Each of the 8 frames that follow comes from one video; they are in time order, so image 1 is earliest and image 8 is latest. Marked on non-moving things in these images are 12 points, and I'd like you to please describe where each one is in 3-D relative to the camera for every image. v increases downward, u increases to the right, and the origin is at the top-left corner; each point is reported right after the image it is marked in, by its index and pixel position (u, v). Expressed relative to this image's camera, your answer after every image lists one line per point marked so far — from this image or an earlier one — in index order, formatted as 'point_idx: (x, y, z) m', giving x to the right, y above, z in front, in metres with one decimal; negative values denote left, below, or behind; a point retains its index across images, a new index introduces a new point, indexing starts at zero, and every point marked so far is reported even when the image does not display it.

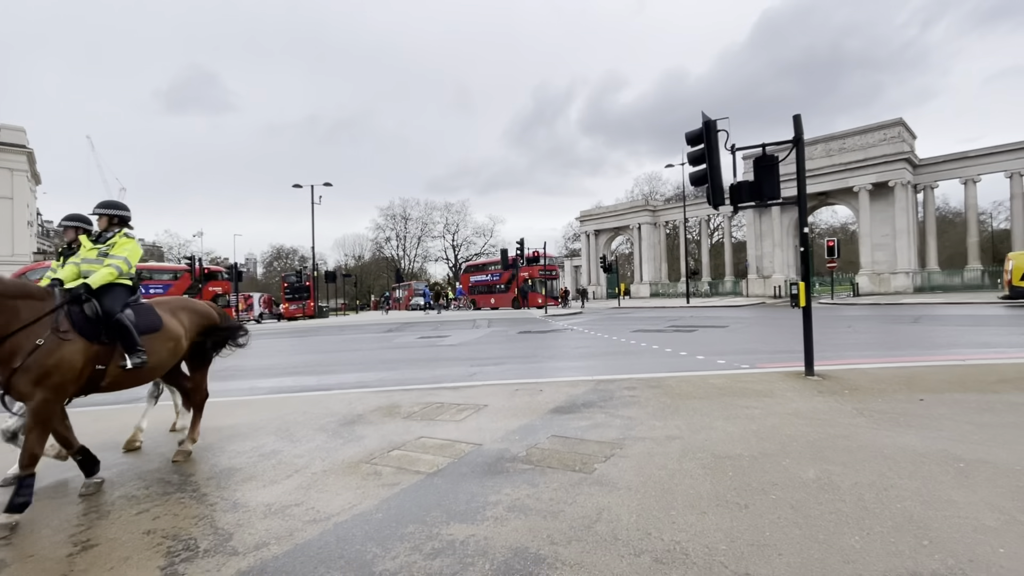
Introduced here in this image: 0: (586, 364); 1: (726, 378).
0: (+1.6, -1.6, +9.9) m
1: (+3.4, -1.4, +7.5) m
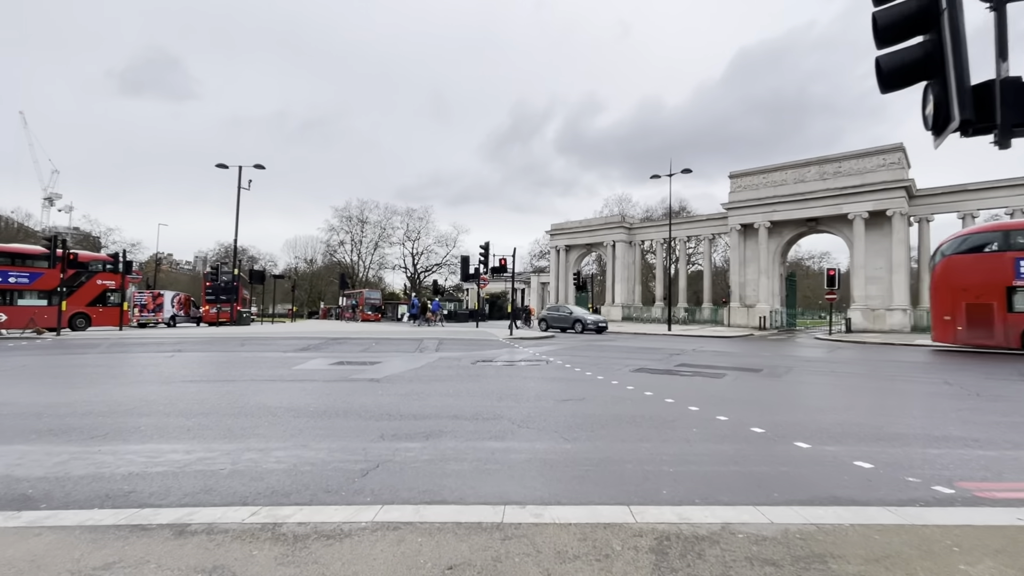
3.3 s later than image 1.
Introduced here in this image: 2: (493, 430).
0: (+0.9, -1.8, +5.2) m
1: (+2.9, -1.6, +3.0) m
2: (-0.2, -1.8, +6.1) m
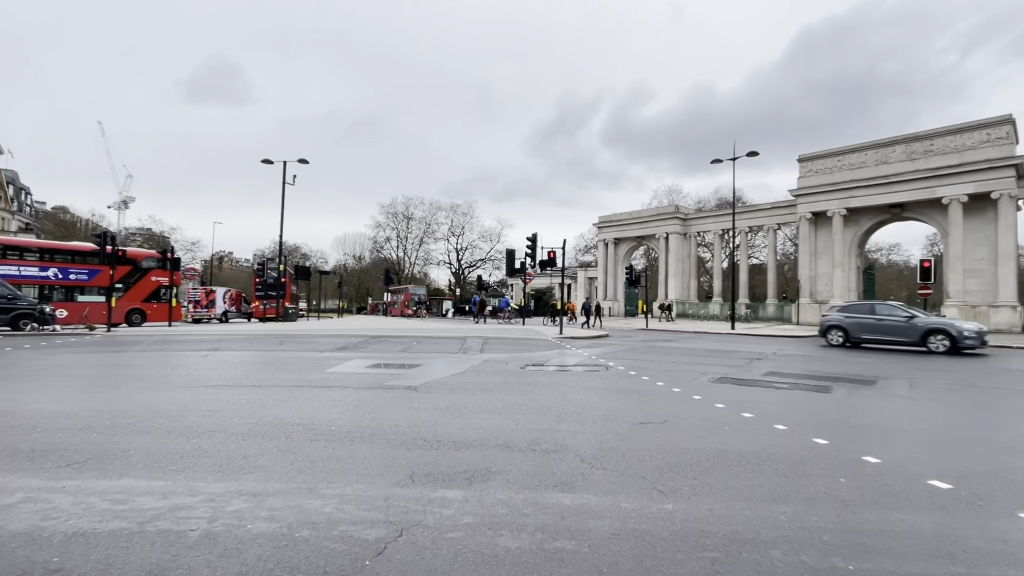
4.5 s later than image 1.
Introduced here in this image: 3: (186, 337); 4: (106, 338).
0: (+1.5, -1.7, +3.5) m
1: (+3.3, -1.6, +1.2) m
2: (+0.5, -1.8, +4.6) m
3: (-13.4, -2.0, +19.7) m
4: (-15.8, -1.9, +18.6) m
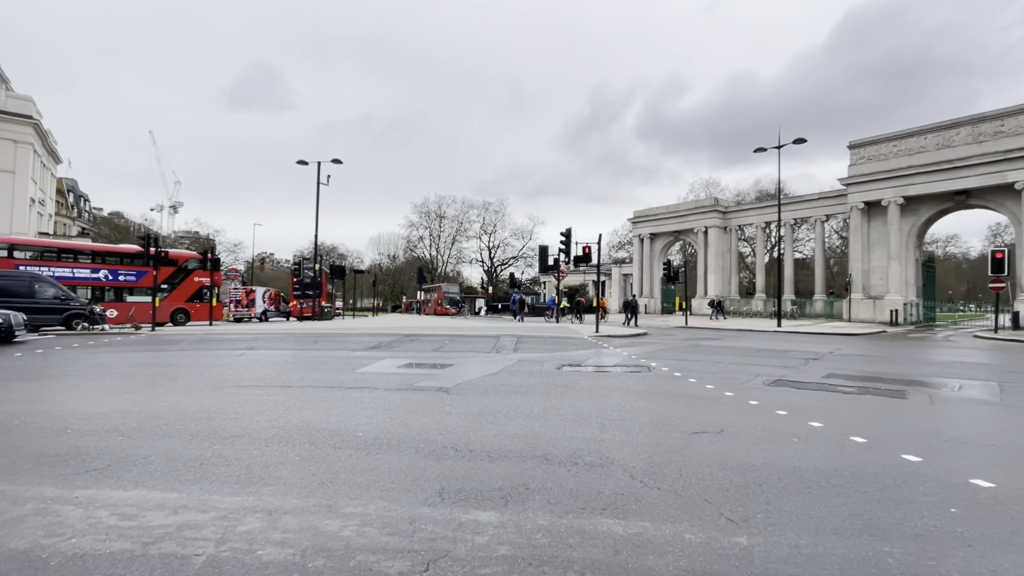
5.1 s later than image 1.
0: (+1.8, -1.7, +2.9) m
1: (+3.4, -1.5, +0.4) m
2: (+0.8, -1.7, +4.0) m
3: (-12.0, -2.0, +20.0) m
4: (-14.4, -2.0, +19.1) m
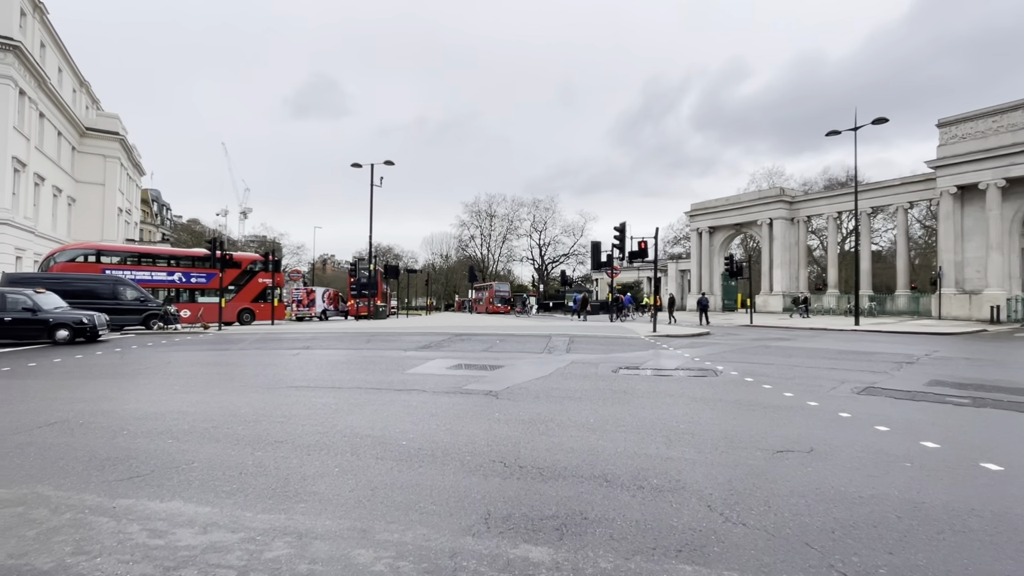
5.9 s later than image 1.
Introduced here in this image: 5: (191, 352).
0: (+2.1, -1.7, +2.1) m
1: (+3.4, -1.5, -0.5) m
2: (+1.2, -1.7, +3.4) m
3: (-9.8, -2.0, +20.6) m
4: (-12.3, -2.0, +20.0) m
5: (-10.4, -2.1, +15.5) m
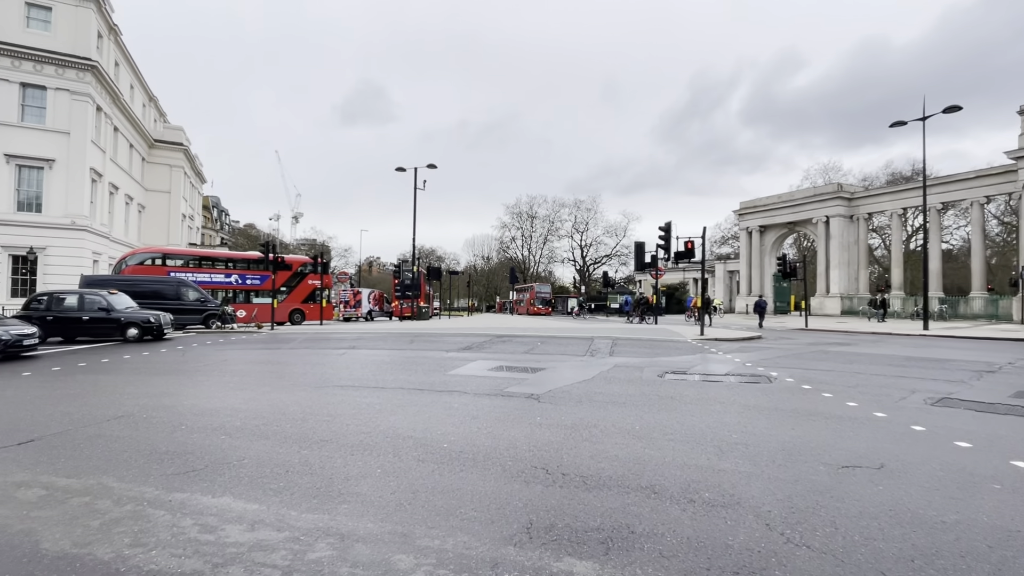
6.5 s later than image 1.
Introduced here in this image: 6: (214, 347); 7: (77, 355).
0: (+2.2, -1.7, +1.8) m
1: (+3.4, -1.5, -0.9) m
2: (+1.5, -1.7, +3.2) m
3: (-8.0, -2.1, +21.3) m
4: (-10.6, -2.1, +20.9) m
5: (-9.0, -2.1, +16.2) m
6: (-10.5, -2.1, +16.9) m
7: (-13.1, -2.0, +14.4) m
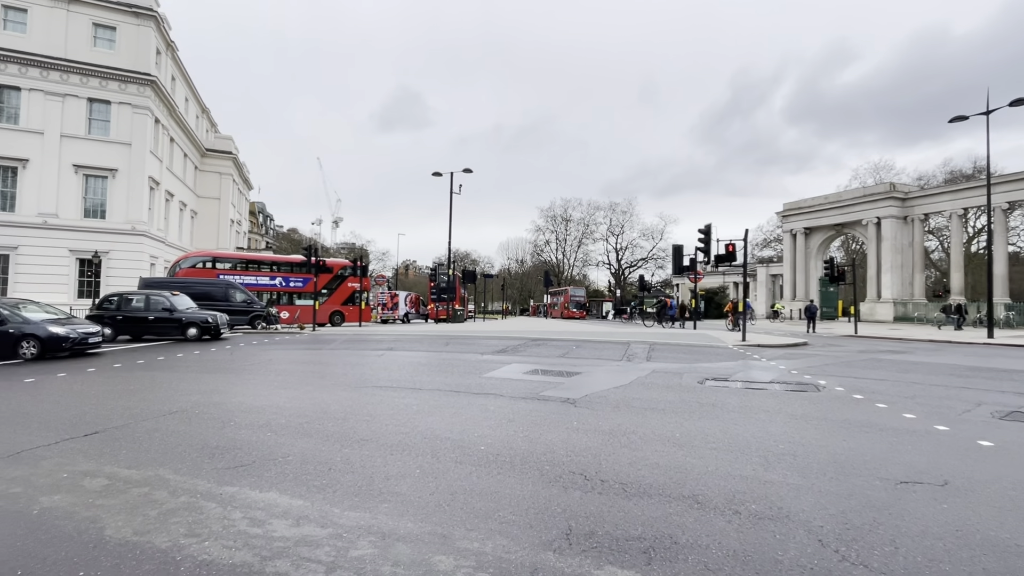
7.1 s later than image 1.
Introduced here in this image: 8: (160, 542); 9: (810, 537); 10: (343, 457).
0: (+2.4, -1.7, +1.6) m
1: (+3.3, -1.5, -1.1) m
2: (+1.7, -1.7, +3.0) m
3: (-6.4, -2.2, +21.8) m
4: (-9.0, -2.2, +21.6) m
5: (-7.8, -2.2, +16.7) m
6: (-9.3, -2.1, +17.6) m
7: (-12.0, -2.0, +15.2) m
8: (-2.6, -1.8, +3.5) m
9: (+2.1, -1.7, +3.4) m
10: (-1.9, -1.9, +5.3) m
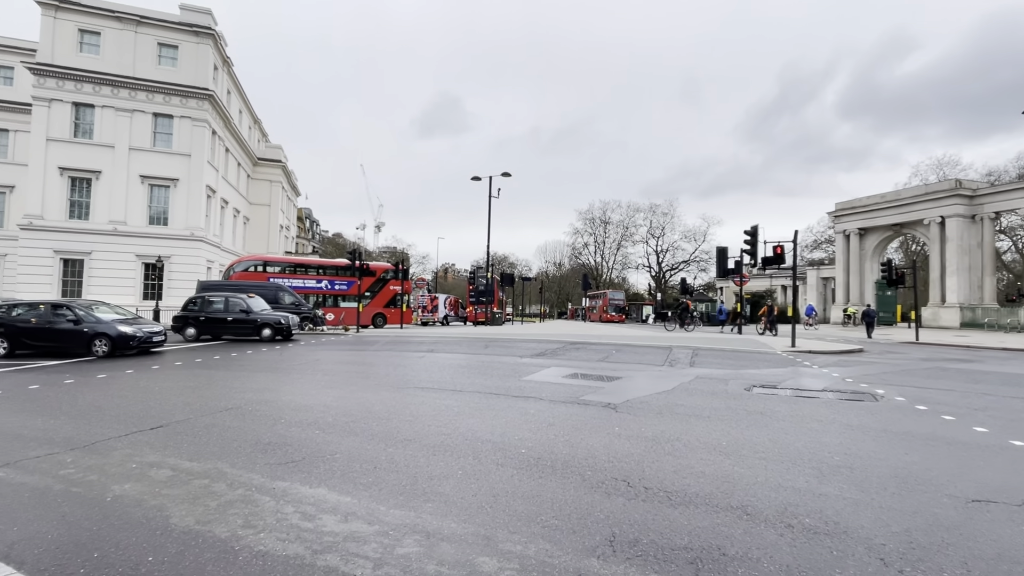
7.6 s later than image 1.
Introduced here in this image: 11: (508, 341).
0: (+2.6, -1.7, +1.5) m
1: (+3.3, -1.5, -1.4) m
2: (+2.0, -1.8, +2.9) m
3: (-4.6, -2.4, +22.2) m
4: (-7.3, -2.3, +22.2) m
5: (-6.4, -2.3, +17.3) m
6: (-7.8, -2.3, +18.2) m
7: (-10.7, -2.1, +16.1) m
8: (-2.2, -1.9, +3.7) m
9: (+2.4, -1.8, +3.2) m
10: (-1.4, -1.9, +5.5) m
11: (-0.2, -2.2, +19.8) m
